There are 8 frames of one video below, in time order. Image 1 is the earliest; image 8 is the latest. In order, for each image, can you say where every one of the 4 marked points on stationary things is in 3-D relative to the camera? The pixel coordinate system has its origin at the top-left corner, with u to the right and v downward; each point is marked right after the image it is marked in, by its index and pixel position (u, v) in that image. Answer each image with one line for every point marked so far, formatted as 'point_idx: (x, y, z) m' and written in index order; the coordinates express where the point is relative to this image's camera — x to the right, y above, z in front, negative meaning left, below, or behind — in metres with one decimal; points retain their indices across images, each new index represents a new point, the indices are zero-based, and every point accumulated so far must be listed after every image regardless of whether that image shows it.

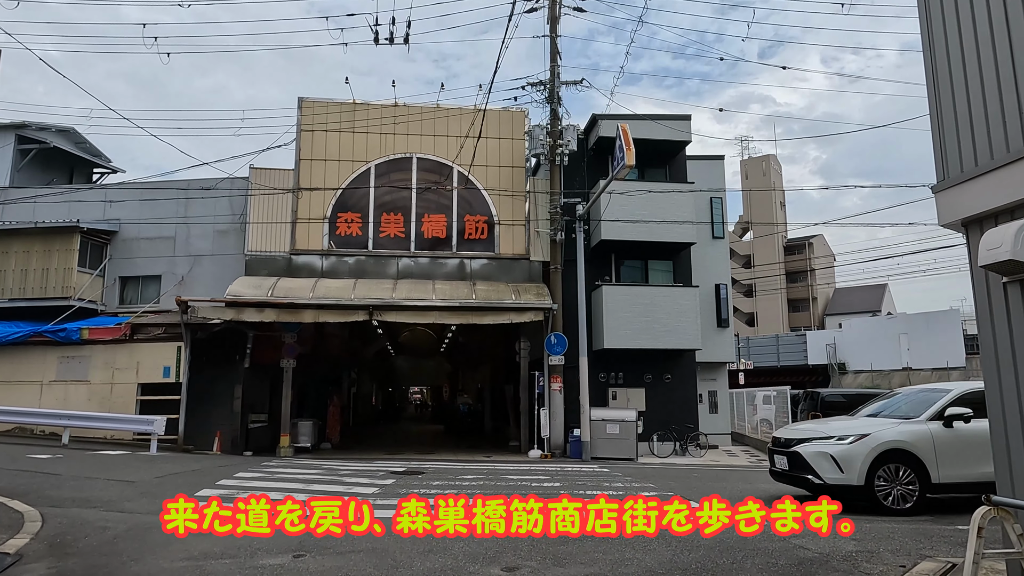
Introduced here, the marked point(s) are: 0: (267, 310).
0: (-5.7, -0.5, +15.3) m
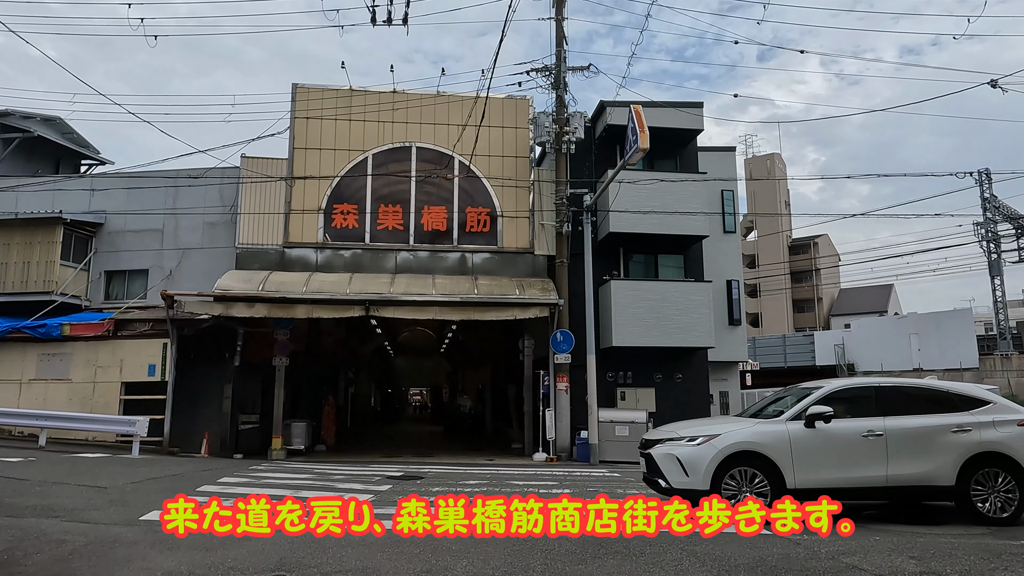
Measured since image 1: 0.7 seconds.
0: (-5.6, -0.4, +14.5) m
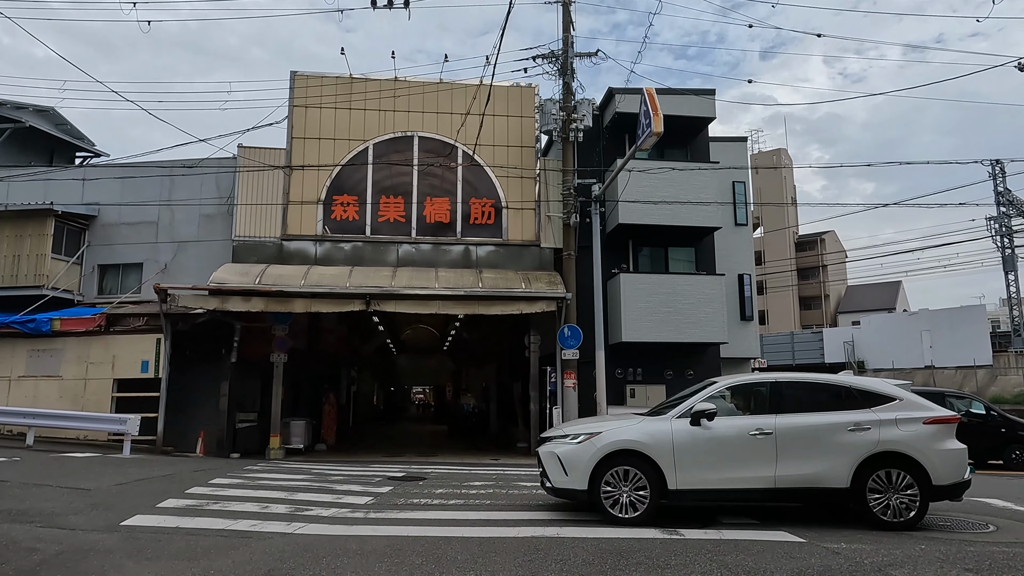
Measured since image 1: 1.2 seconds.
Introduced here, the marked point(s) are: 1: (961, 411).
0: (-5.5, -0.2, +14.0) m
1: (+9.8, -2.7, +14.5) m
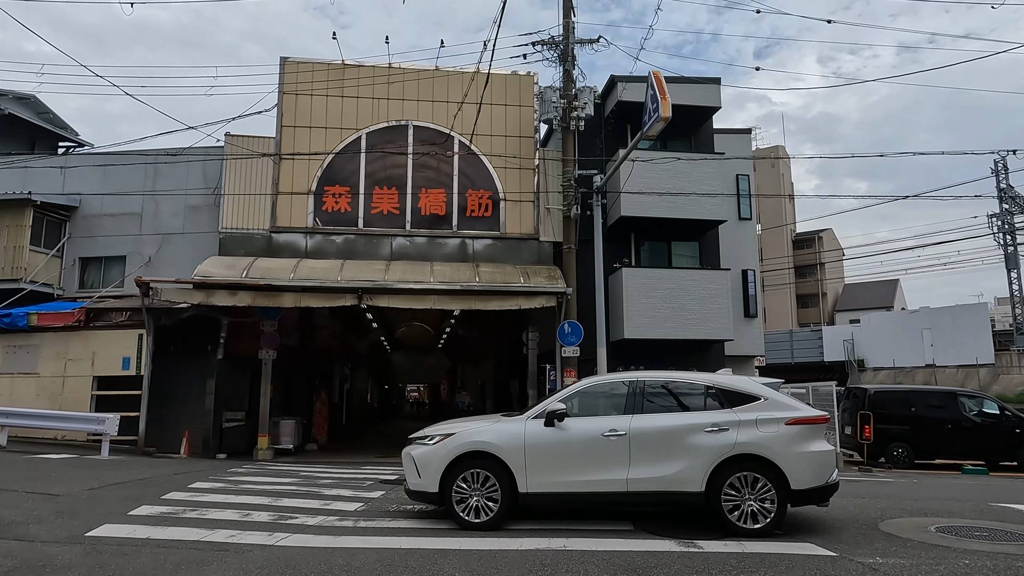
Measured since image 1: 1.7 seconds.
0: (-5.5, -0.1, +13.4) m
1: (+9.7, -2.6, +14.0) m
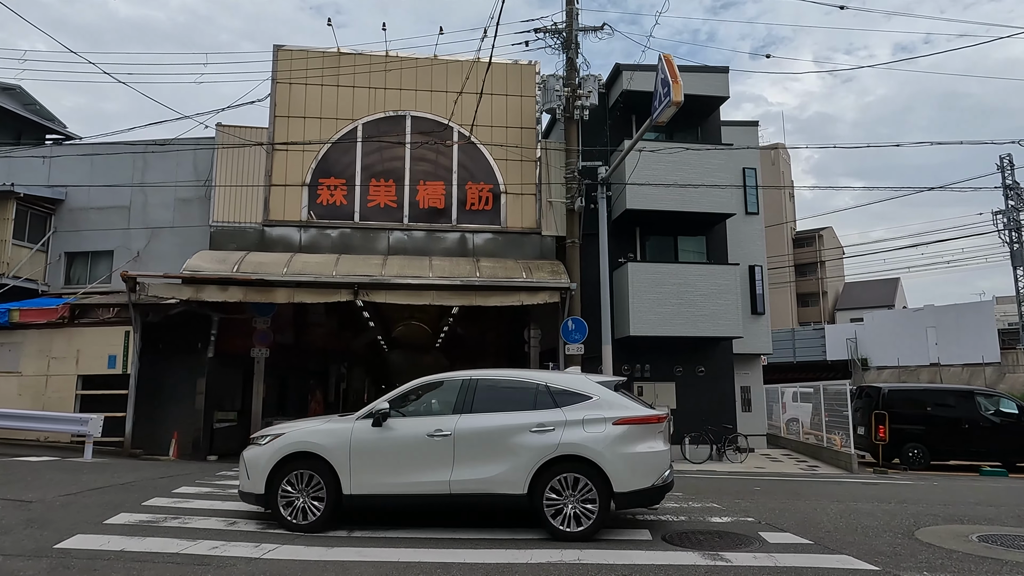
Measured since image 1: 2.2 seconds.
0: (-5.5, 0.0, +12.8) m
1: (+9.8, -2.5, +13.5) m
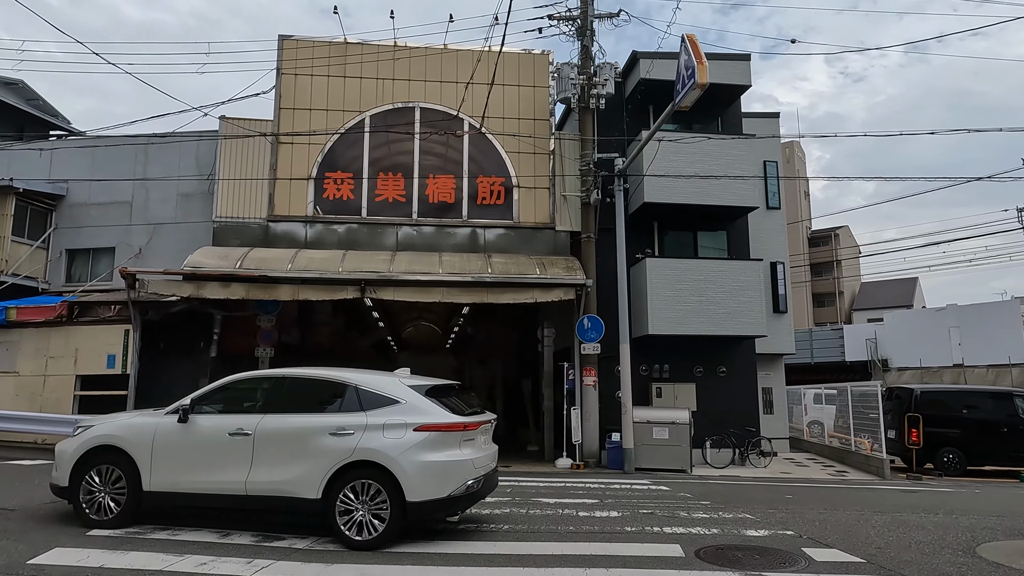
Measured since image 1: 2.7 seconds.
0: (-5.2, +0.1, +12.4) m
1: (+10.0, -2.4, +12.8) m
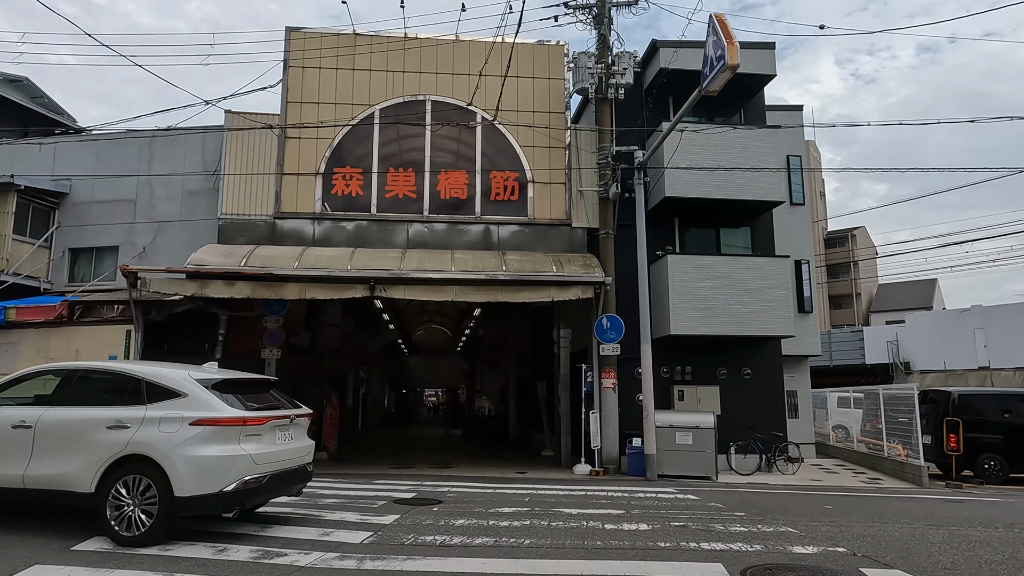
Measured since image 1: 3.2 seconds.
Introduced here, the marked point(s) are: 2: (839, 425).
0: (-4.9, +0.1, +11.9) m
1: (+10.3, -2.3, +12.1) m
2: (+9.0, -3.8, +18.3) m
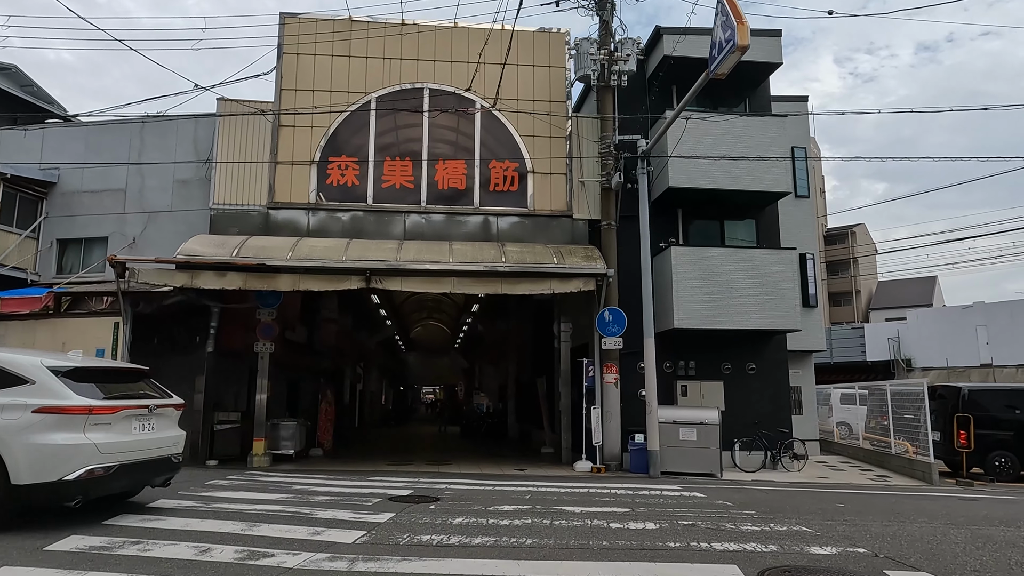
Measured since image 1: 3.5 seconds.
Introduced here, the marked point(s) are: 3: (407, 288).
0: (-4.9, +0.2, +11.6) m
1: (+10.3, -2.2, +11.8) m
2: (+9.0, -3.6, +18.0) m
3: (-1.9, 0.0, +11.9) m
